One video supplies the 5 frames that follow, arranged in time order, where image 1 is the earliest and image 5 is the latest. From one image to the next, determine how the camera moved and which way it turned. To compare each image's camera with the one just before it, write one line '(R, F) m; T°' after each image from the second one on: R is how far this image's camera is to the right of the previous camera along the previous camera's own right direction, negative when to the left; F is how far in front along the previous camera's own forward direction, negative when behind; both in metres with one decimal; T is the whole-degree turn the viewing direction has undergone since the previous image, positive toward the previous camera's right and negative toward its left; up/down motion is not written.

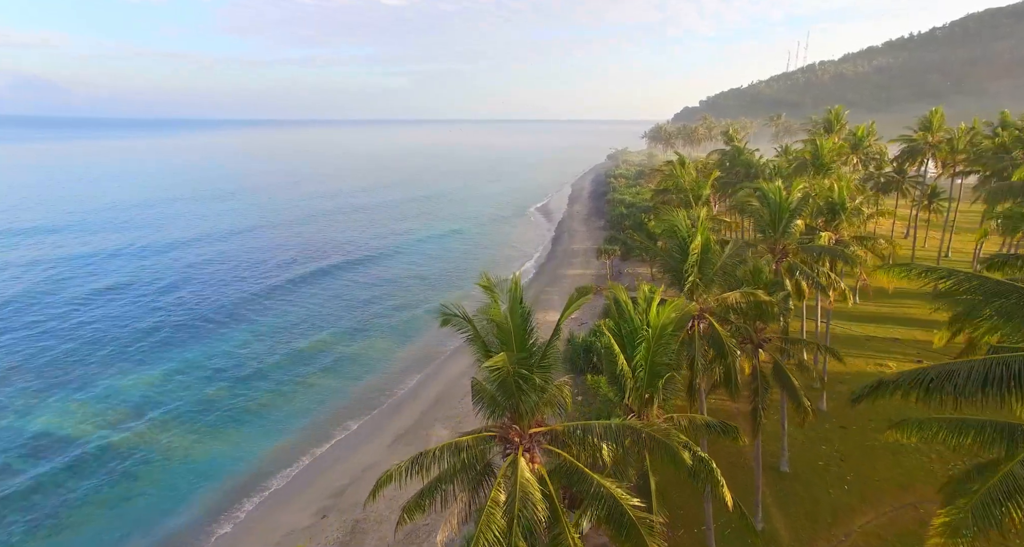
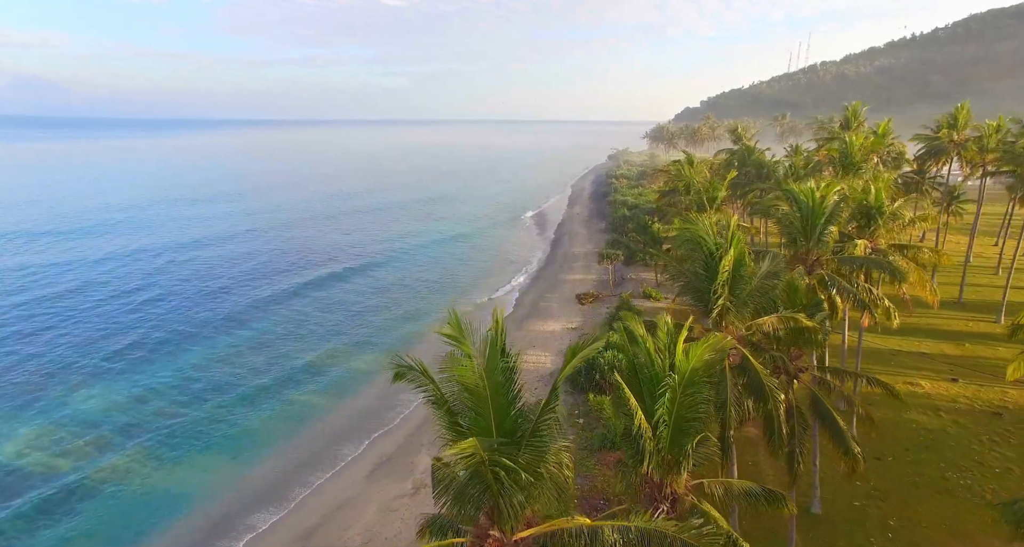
(+0.2, +2.5) m; 0°
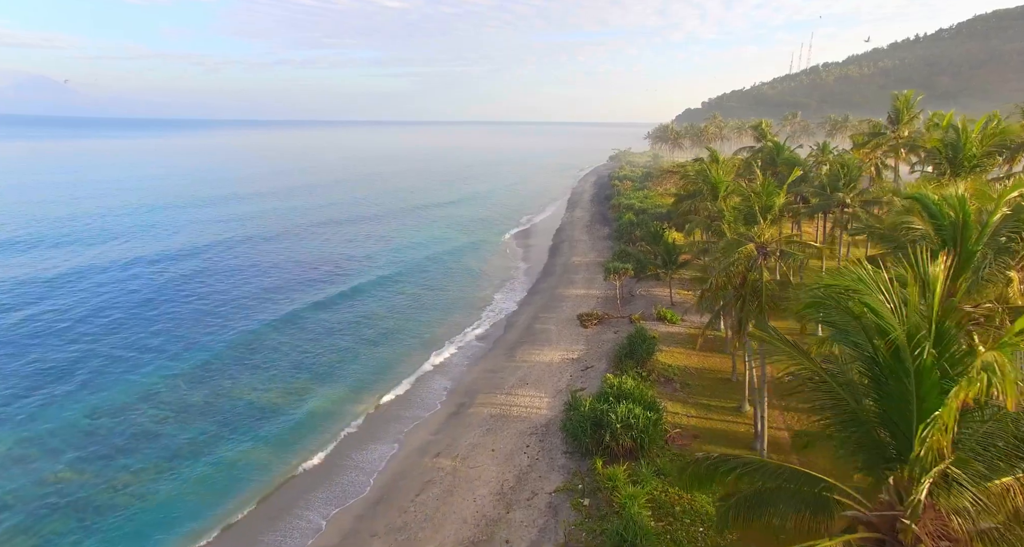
(+0.5, +6.0) m; 0°
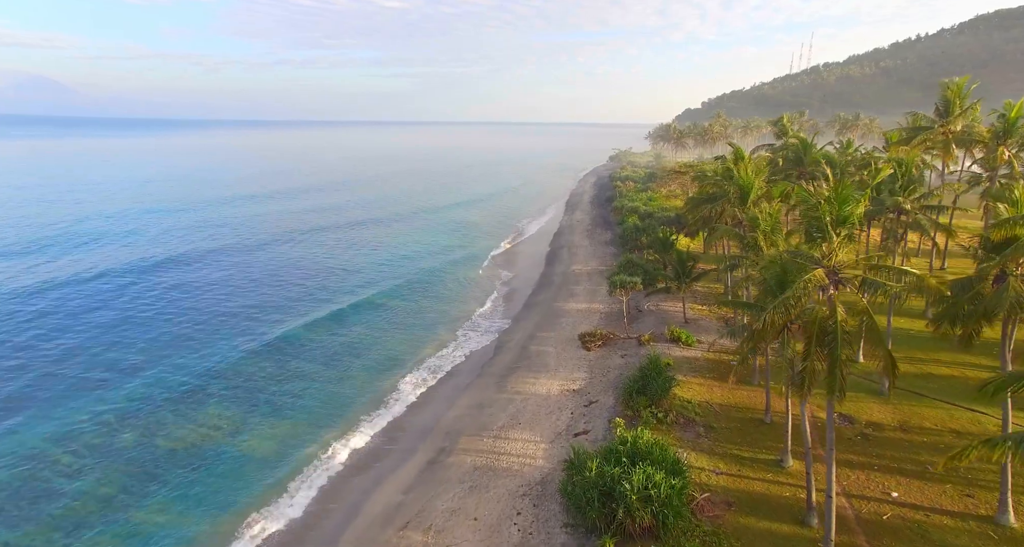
(+0.4, +4.5) m; 0°
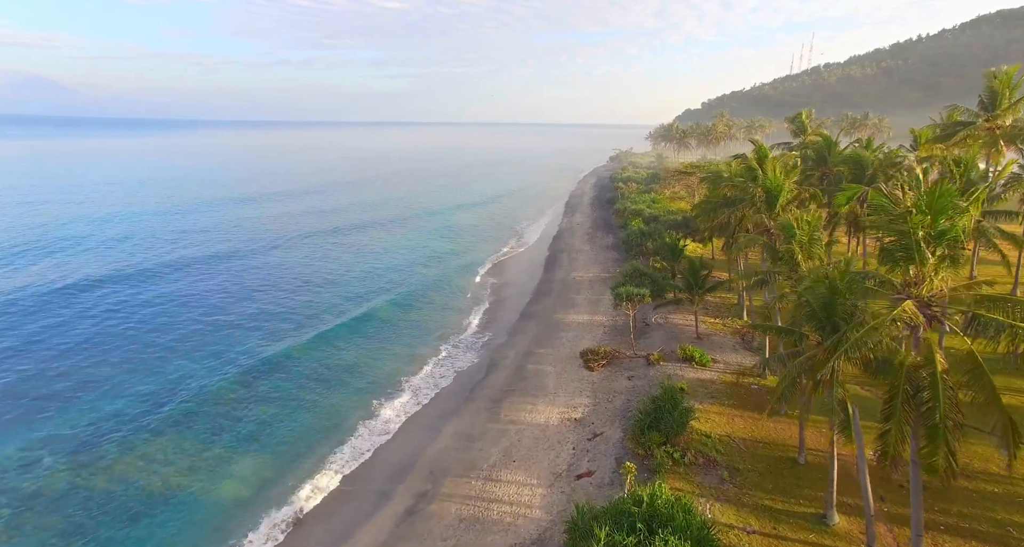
(+0.3, +3.1) m; 0°
